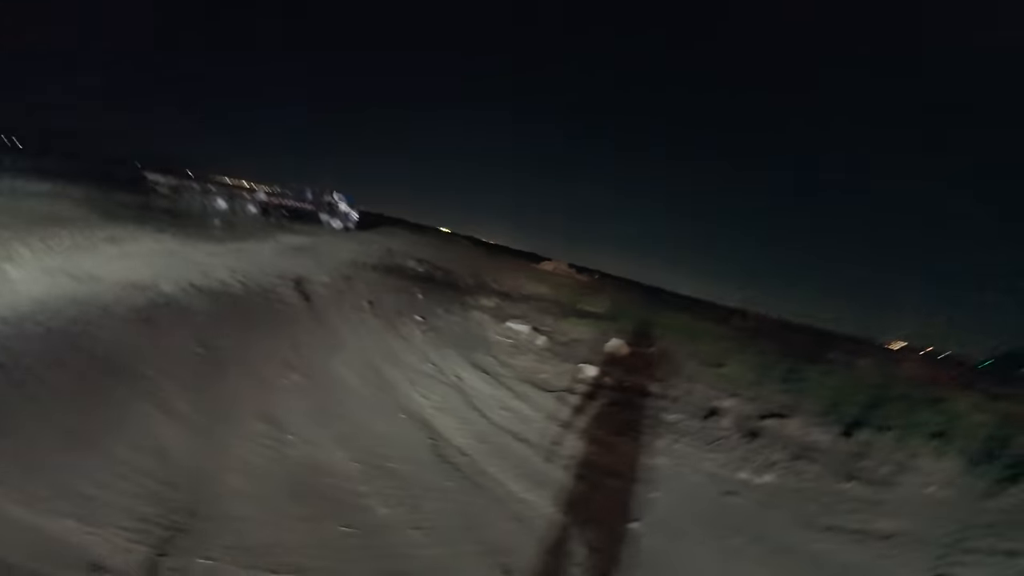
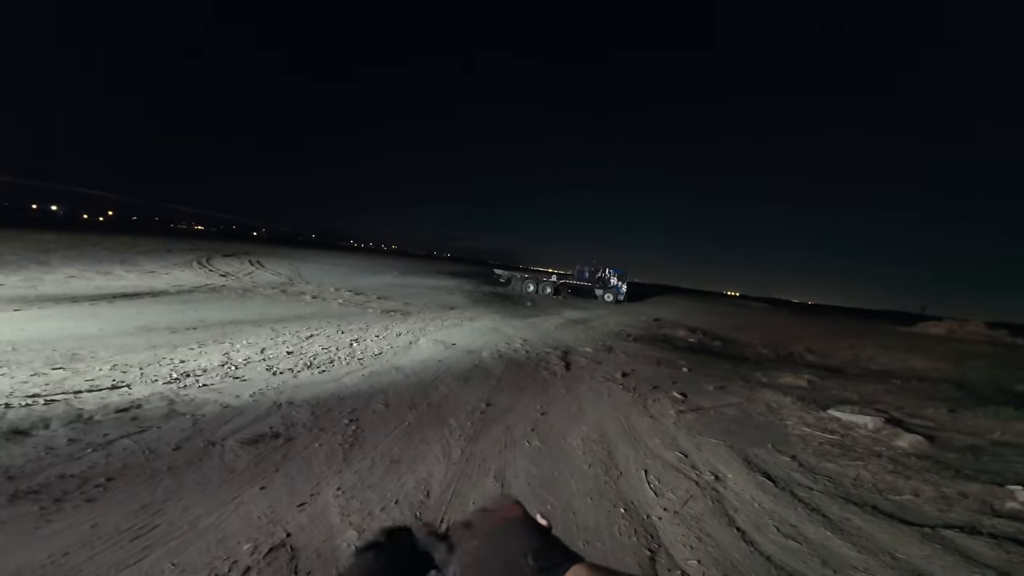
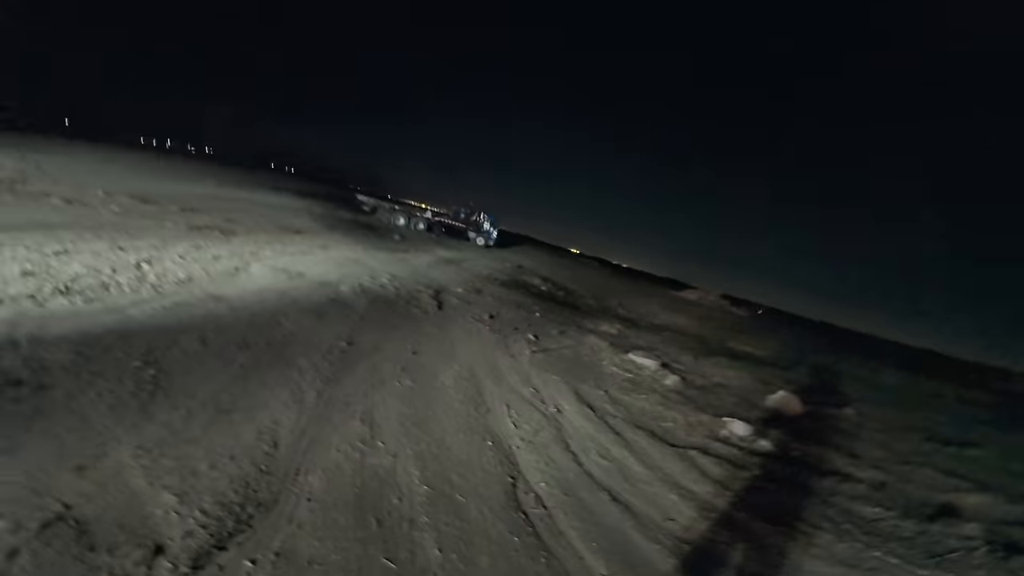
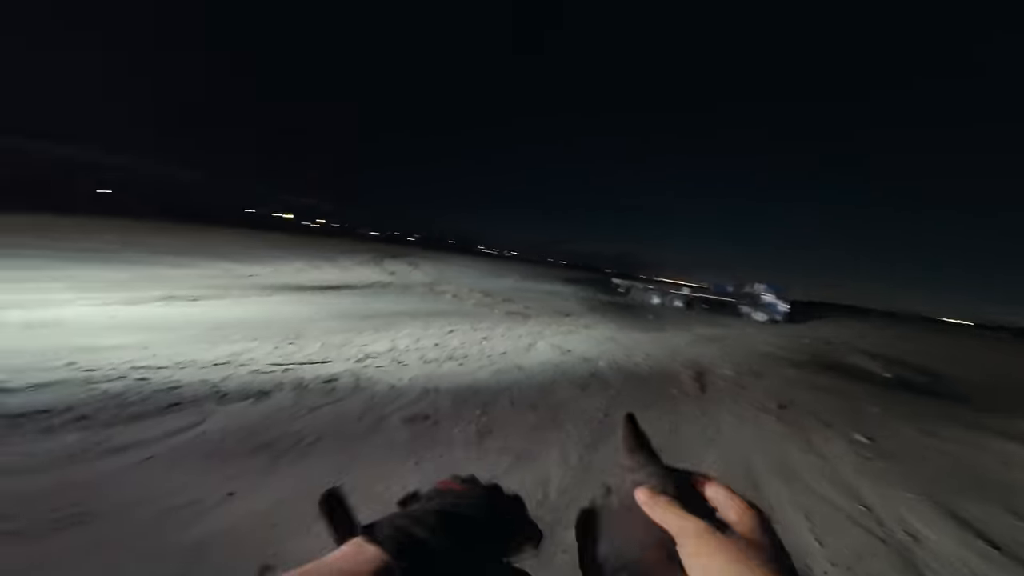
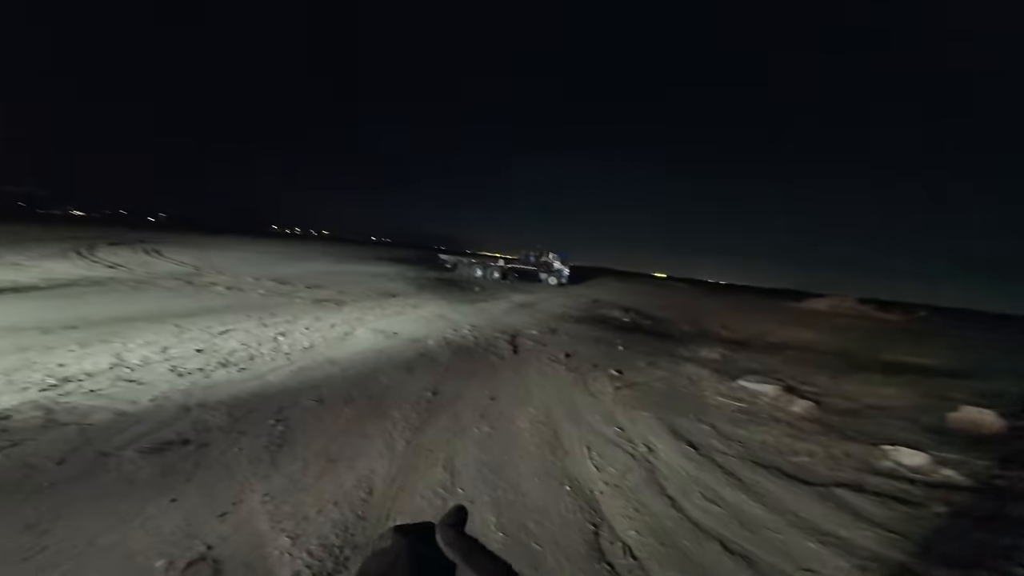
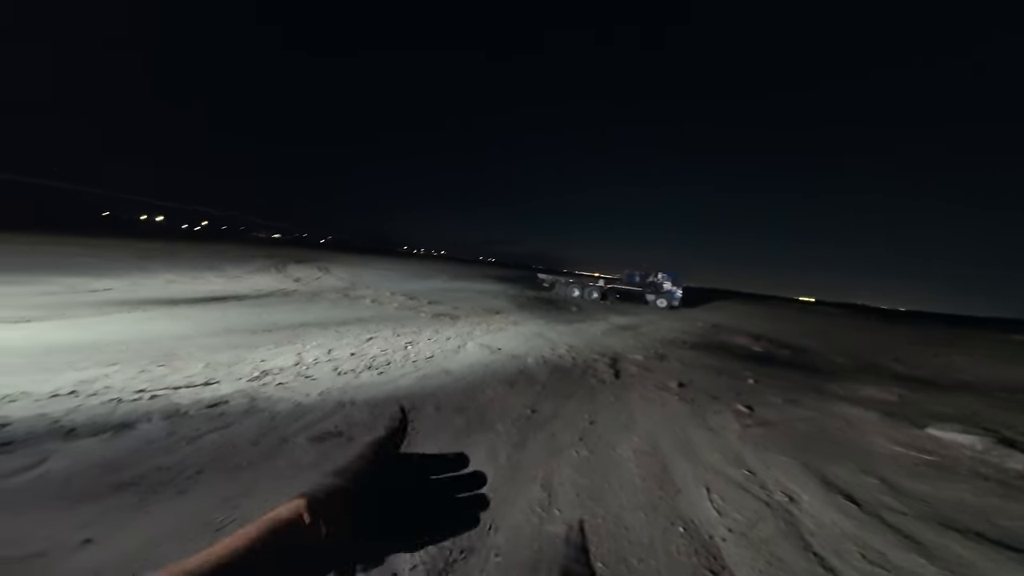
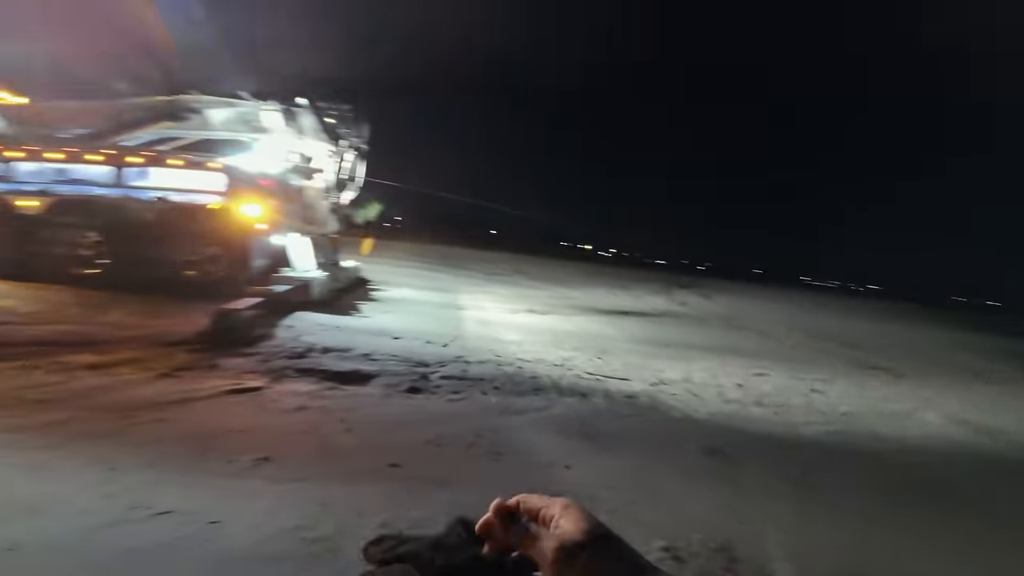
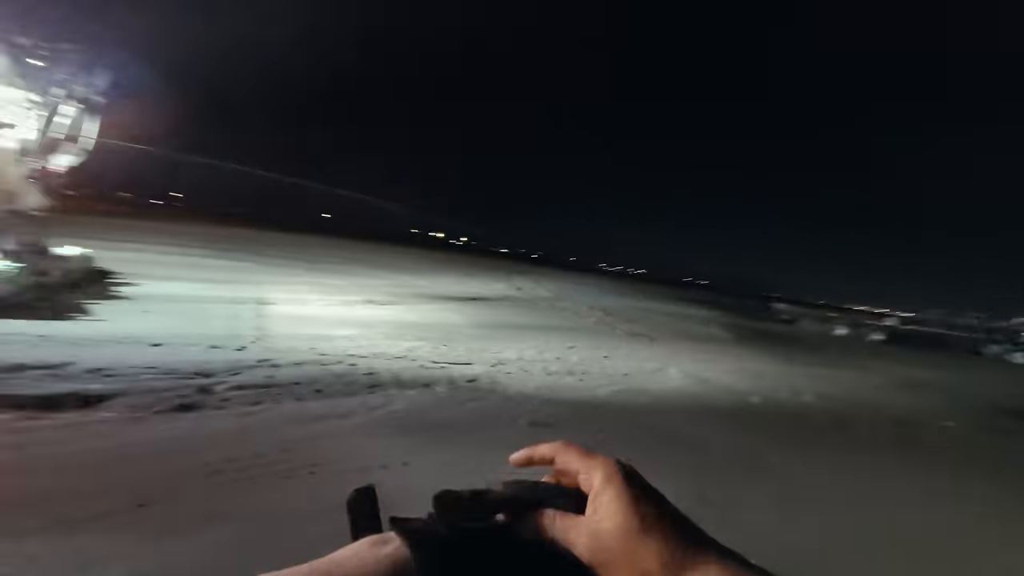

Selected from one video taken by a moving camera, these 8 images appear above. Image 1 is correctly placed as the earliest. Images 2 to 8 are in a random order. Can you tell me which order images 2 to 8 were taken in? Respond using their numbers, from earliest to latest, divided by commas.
3, 5, 2, 6, 4, 8, 7
